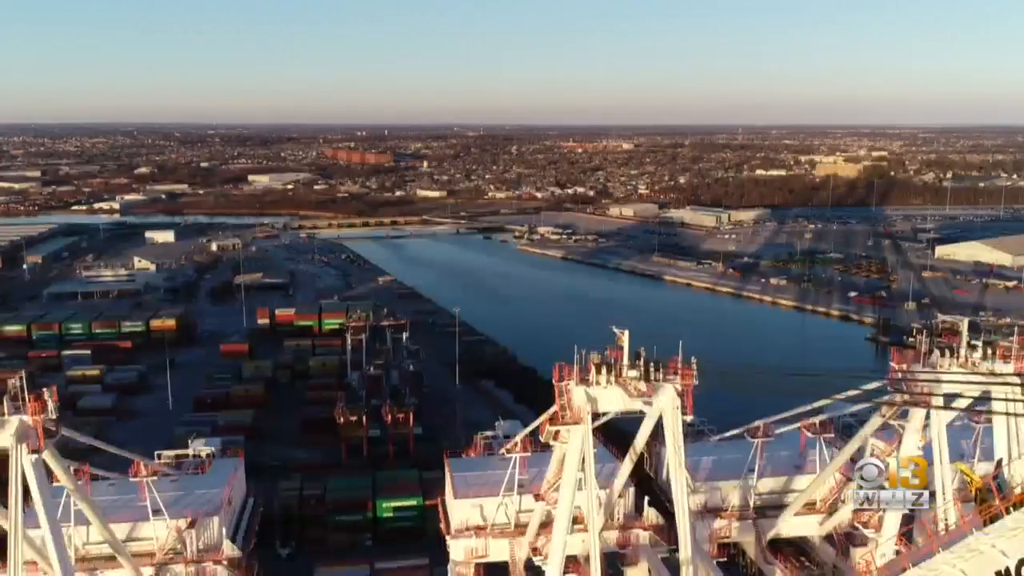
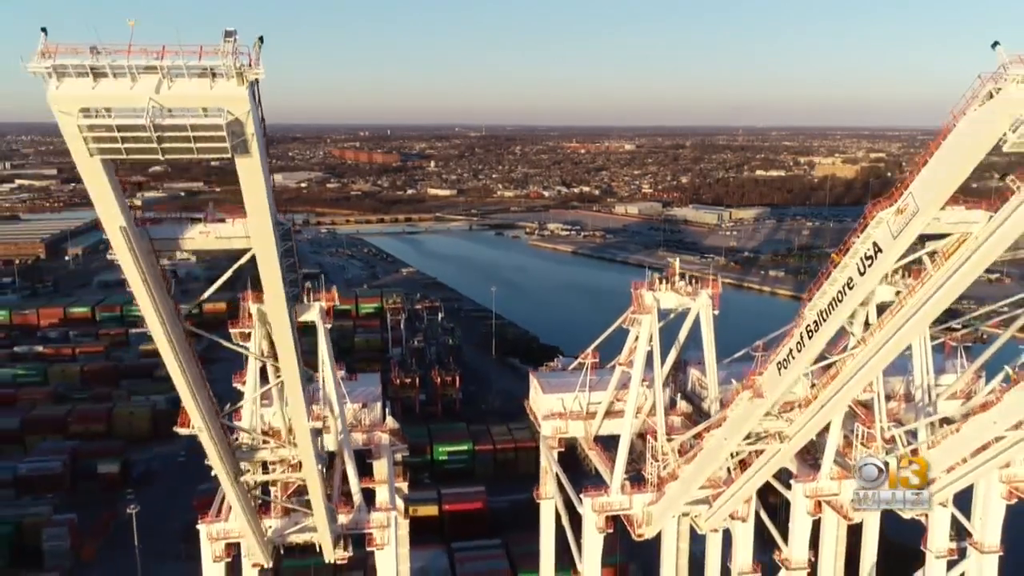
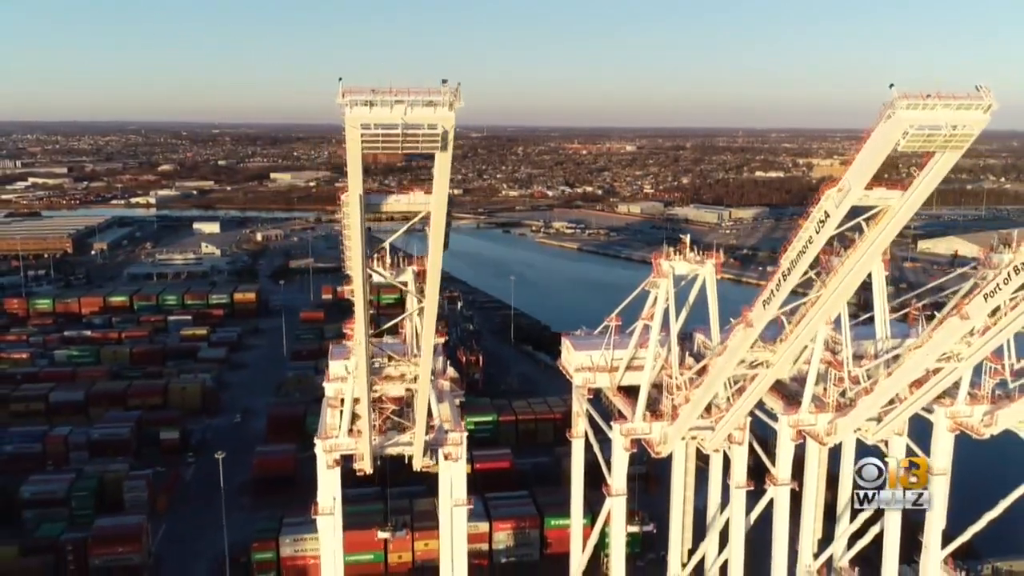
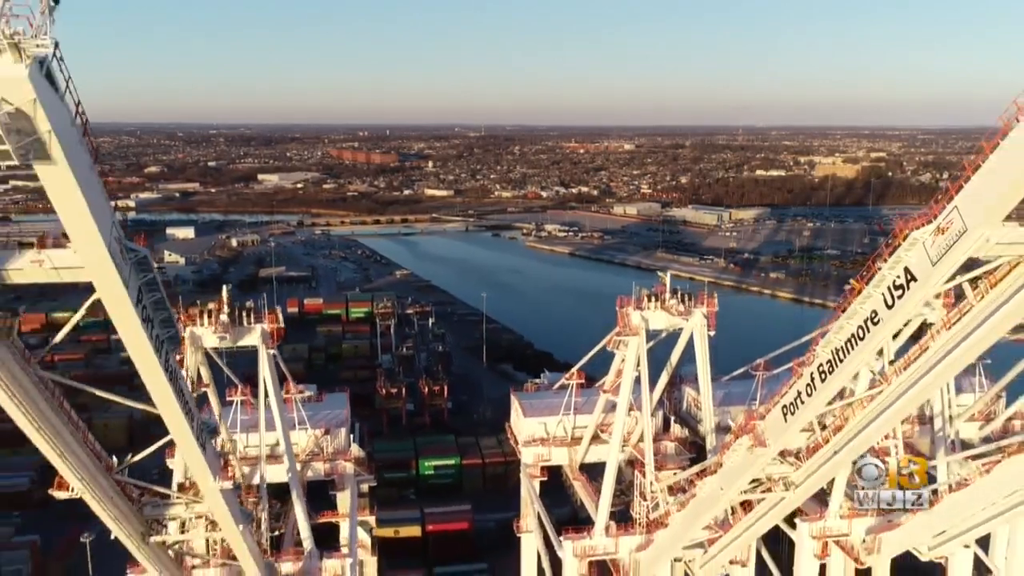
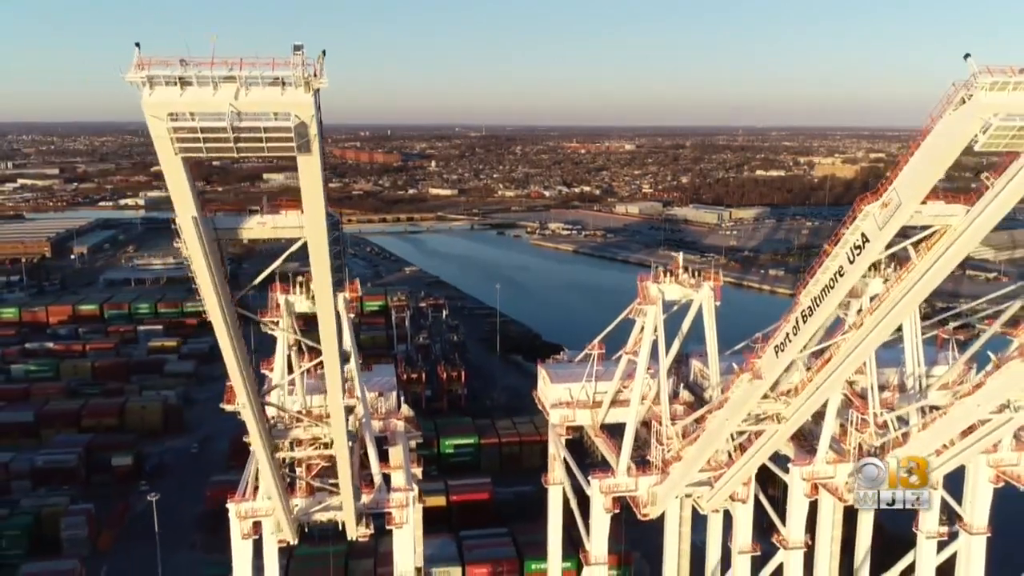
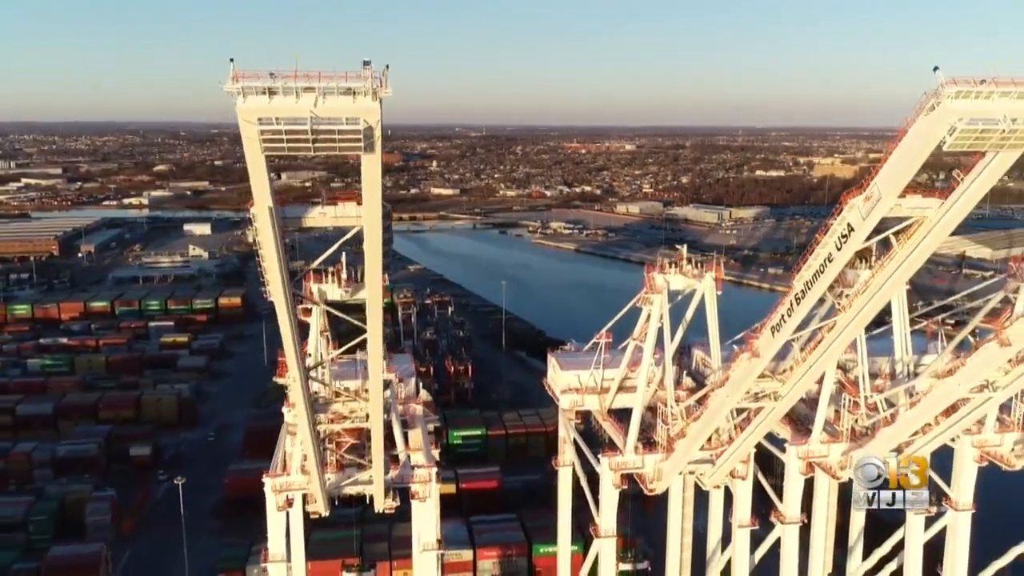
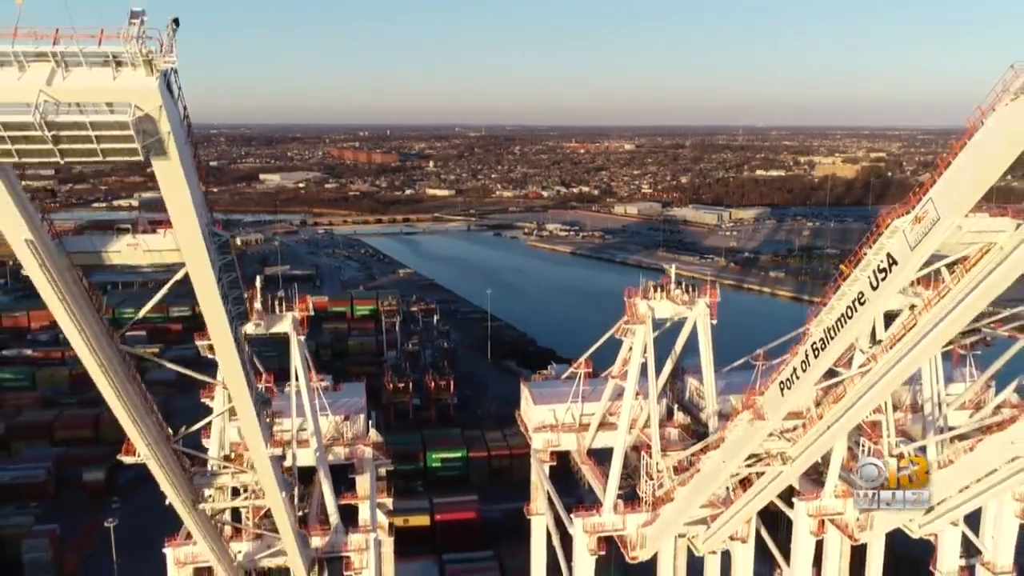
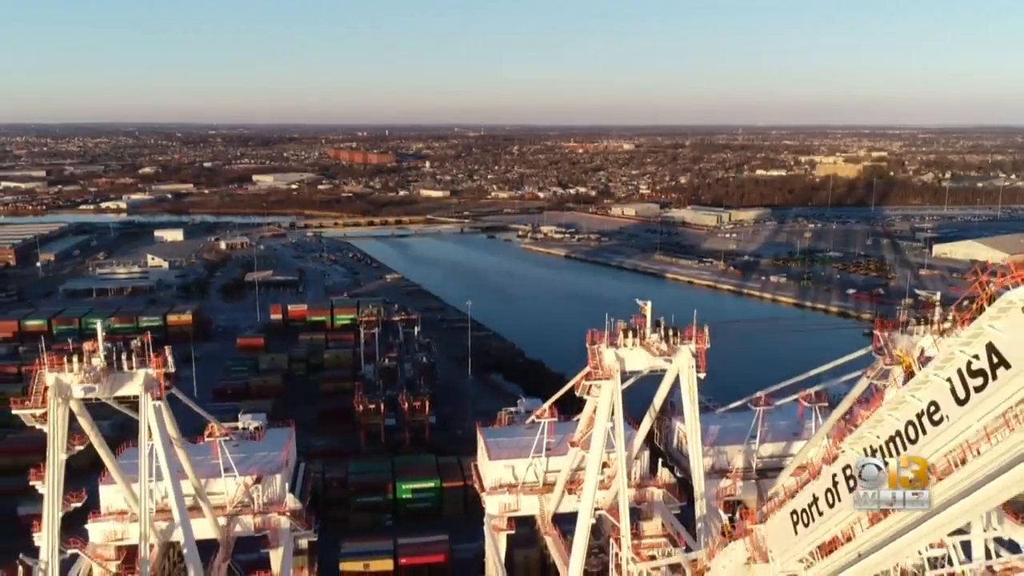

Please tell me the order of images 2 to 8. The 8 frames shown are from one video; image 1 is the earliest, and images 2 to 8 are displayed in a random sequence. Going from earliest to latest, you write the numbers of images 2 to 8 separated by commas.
8, 4, 7, 2, 5, 6, 3
